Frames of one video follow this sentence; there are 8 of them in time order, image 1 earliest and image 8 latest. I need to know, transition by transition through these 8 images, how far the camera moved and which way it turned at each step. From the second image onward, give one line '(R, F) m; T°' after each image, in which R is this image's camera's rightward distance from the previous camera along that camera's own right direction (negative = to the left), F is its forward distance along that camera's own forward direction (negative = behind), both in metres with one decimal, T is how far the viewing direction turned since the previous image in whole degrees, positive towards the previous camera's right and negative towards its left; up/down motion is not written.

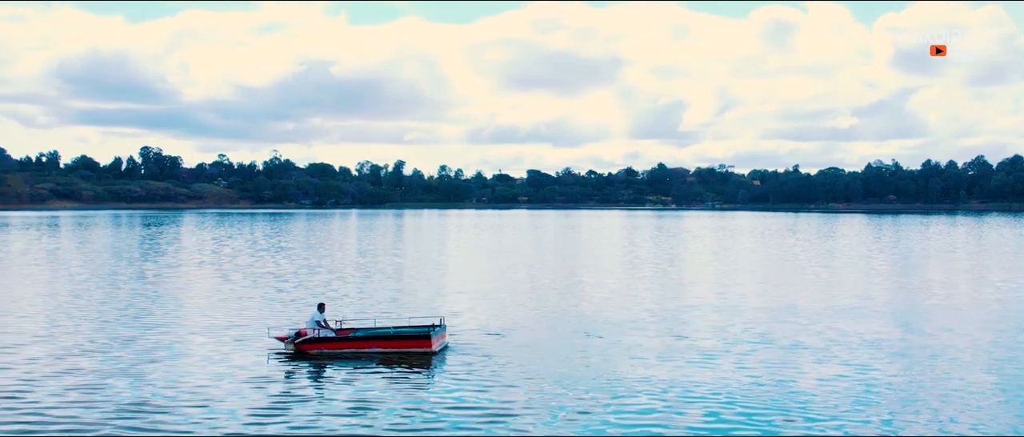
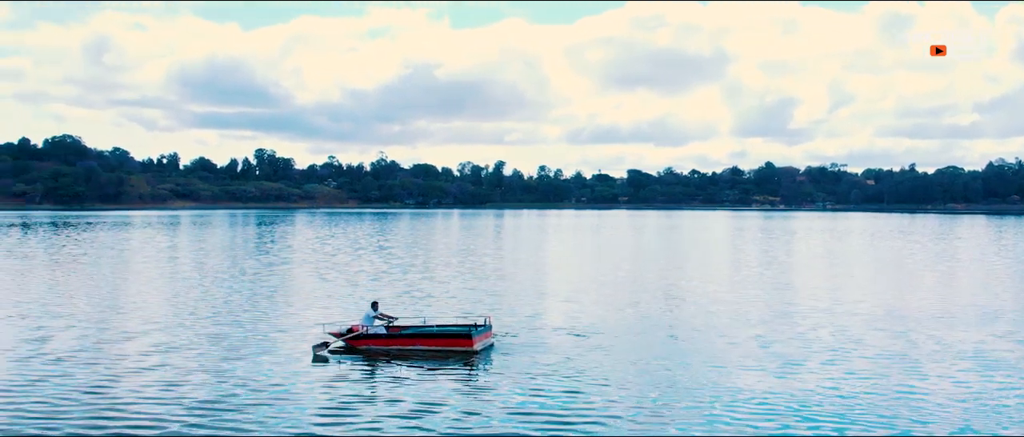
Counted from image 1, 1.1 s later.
(+0.9, +0.4) m; -6°
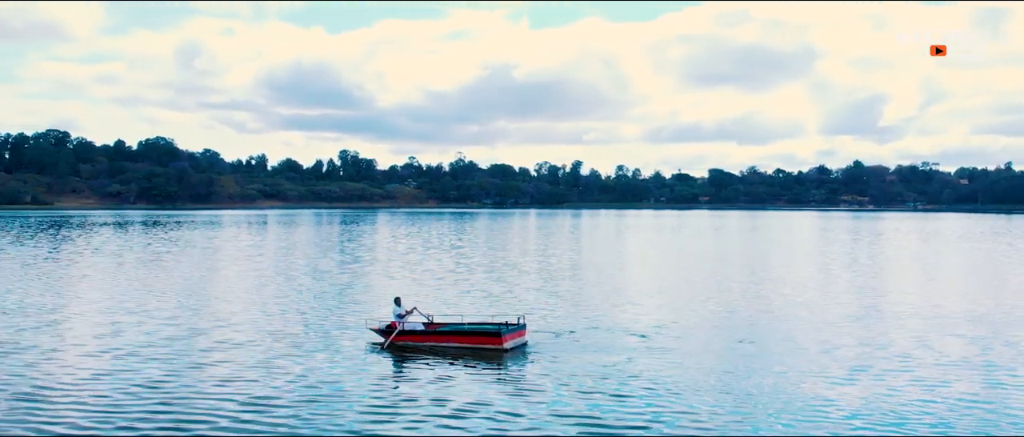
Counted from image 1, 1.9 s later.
(+0.9, +0.1) m; -5°
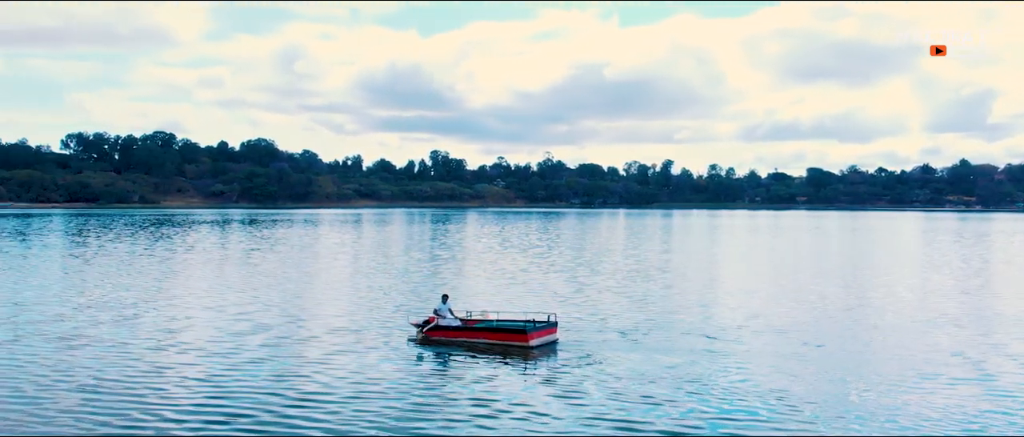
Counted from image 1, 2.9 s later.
(+1.3, 0.0) m; -6°
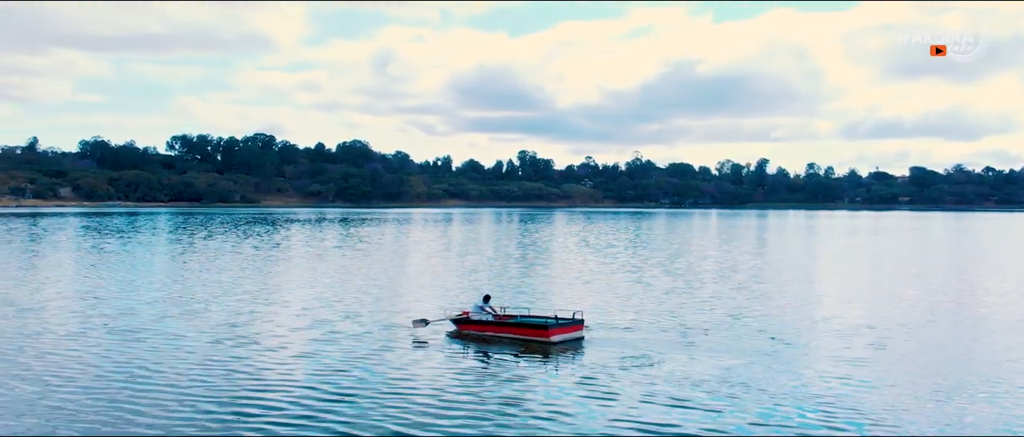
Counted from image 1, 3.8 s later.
(+1.6, +0.1) m; -6°
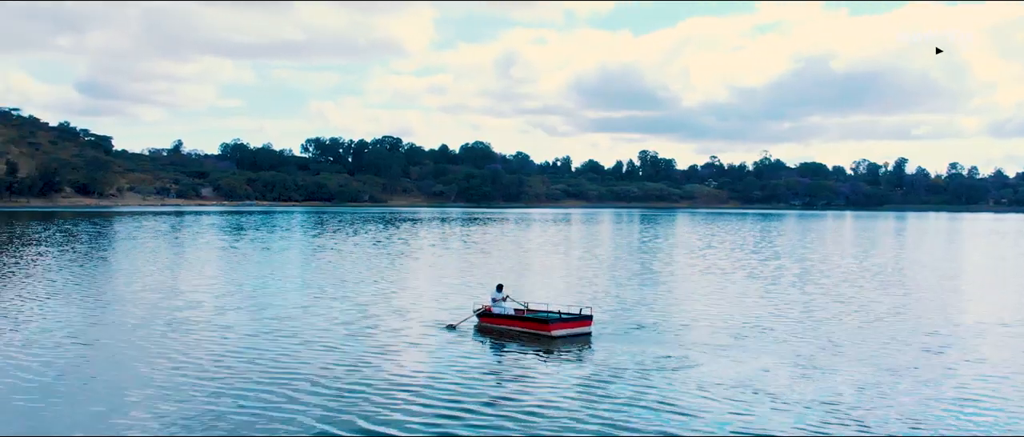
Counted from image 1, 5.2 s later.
(+3.1, +0.5) m; -8°
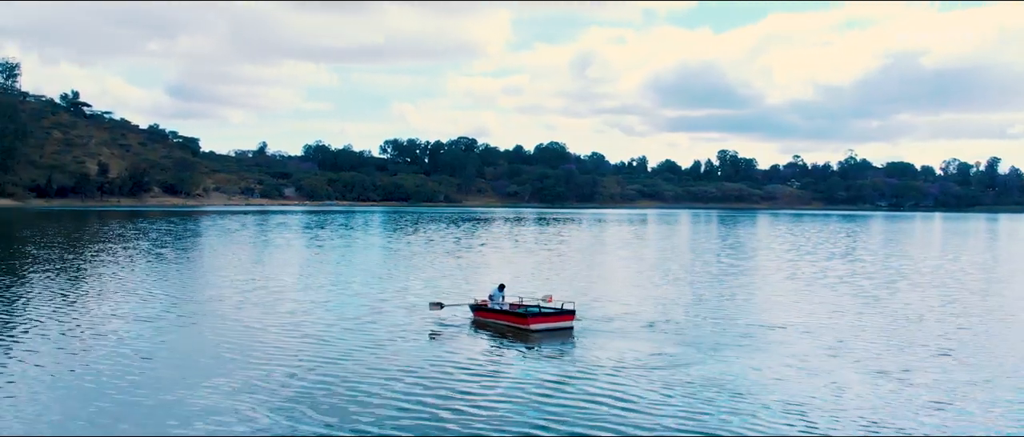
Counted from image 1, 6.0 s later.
(+2.4, +0.4) m; -5°
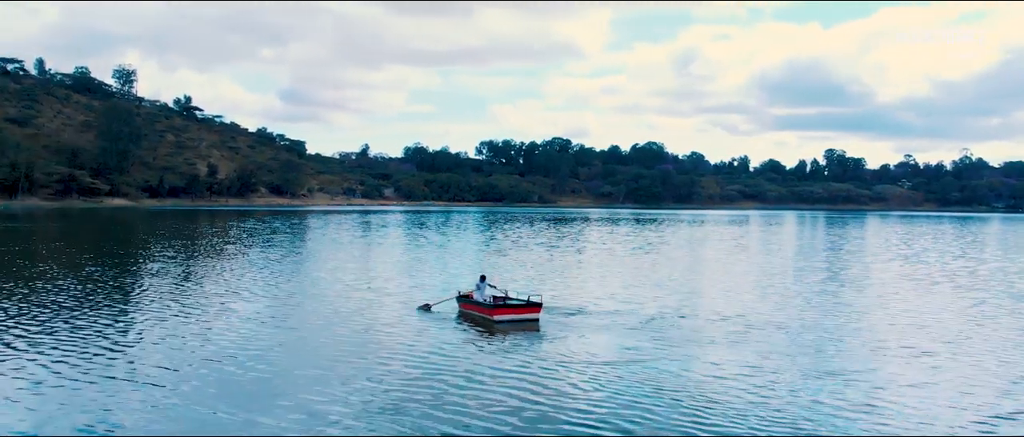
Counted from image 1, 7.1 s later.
(+3.6, +0.3) m; -7°
